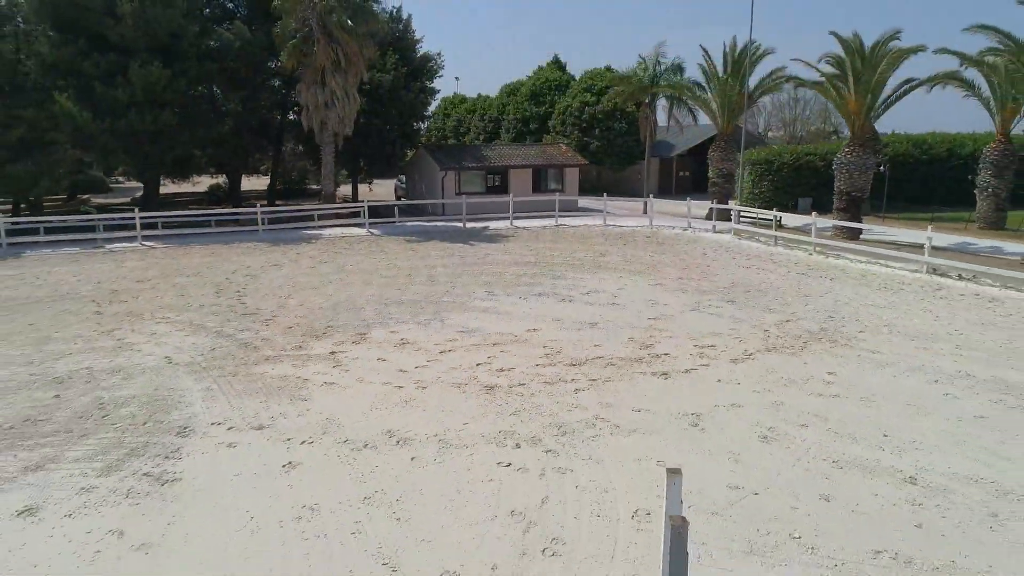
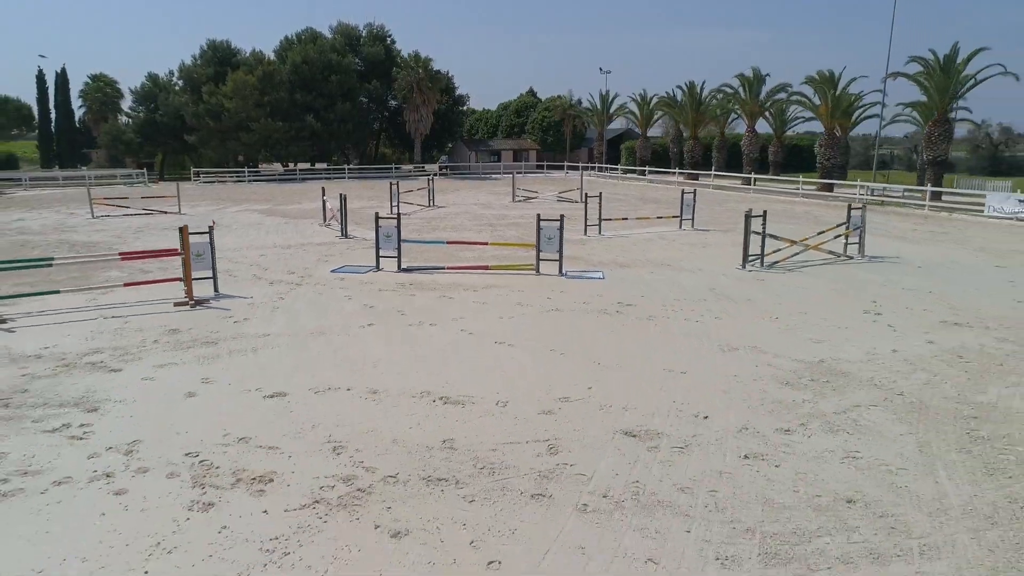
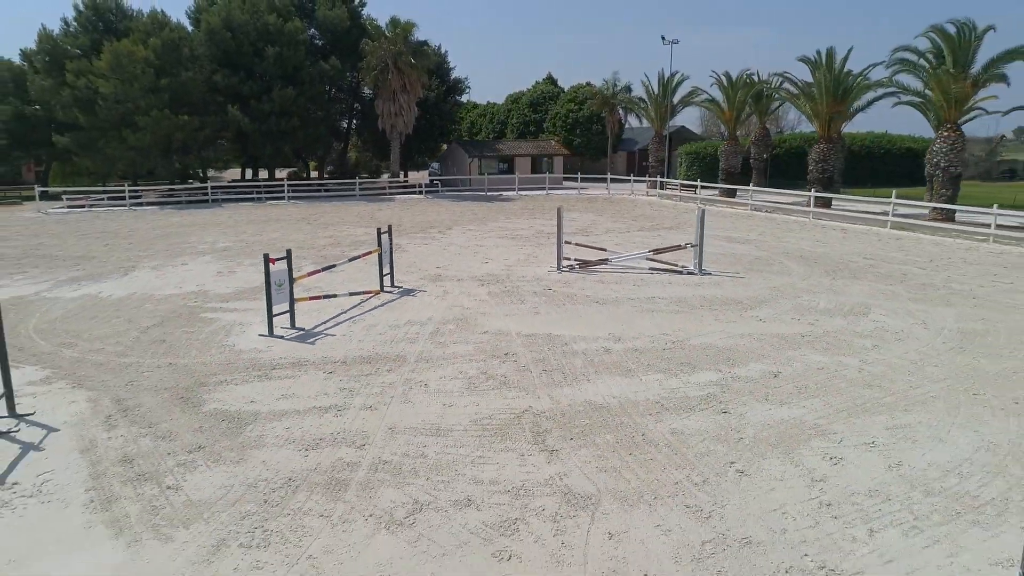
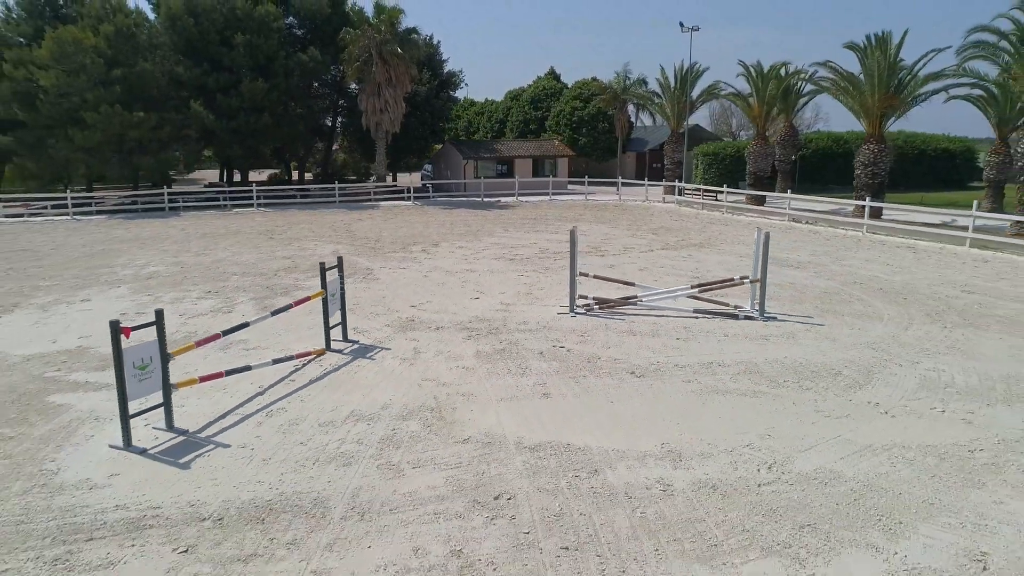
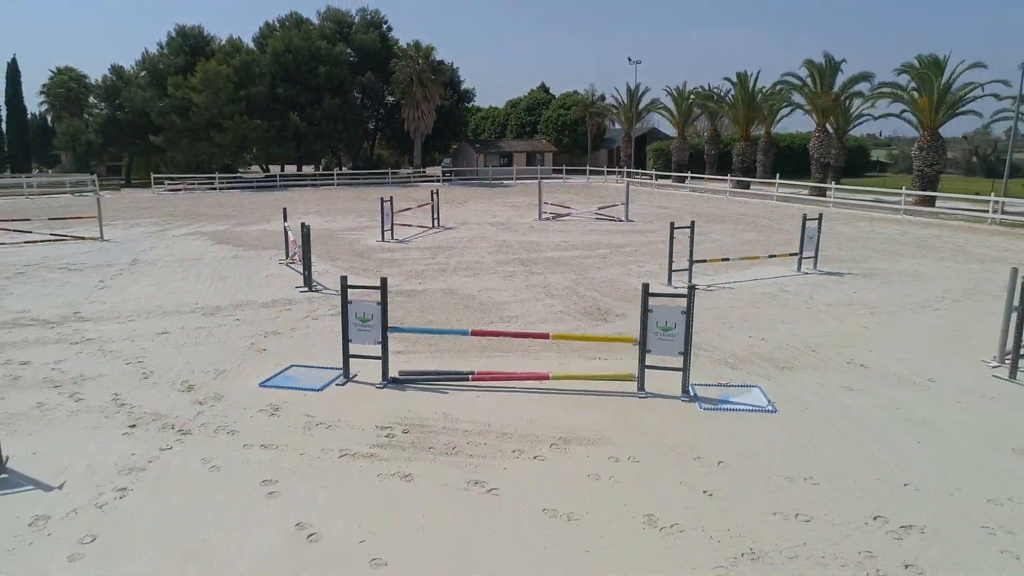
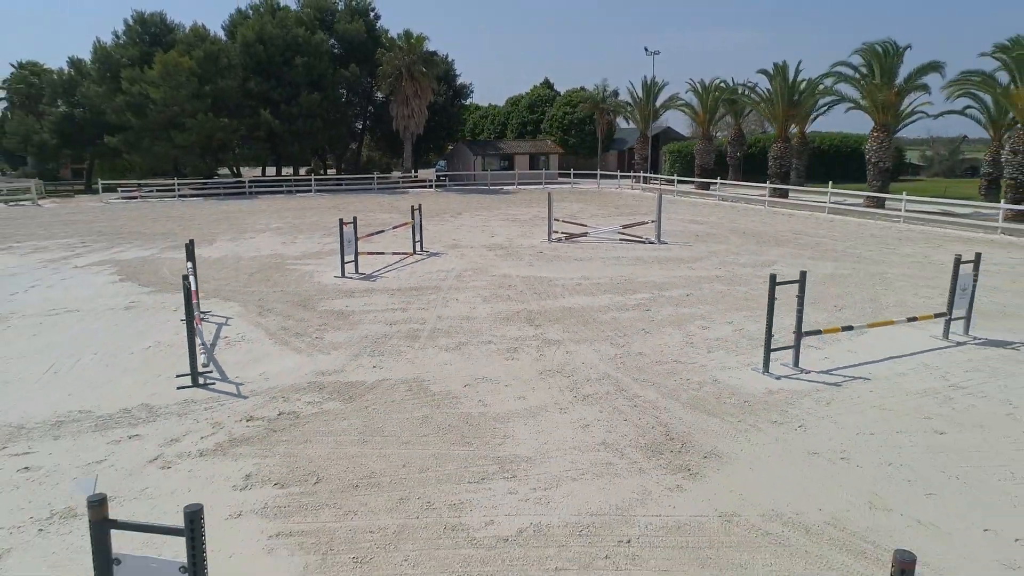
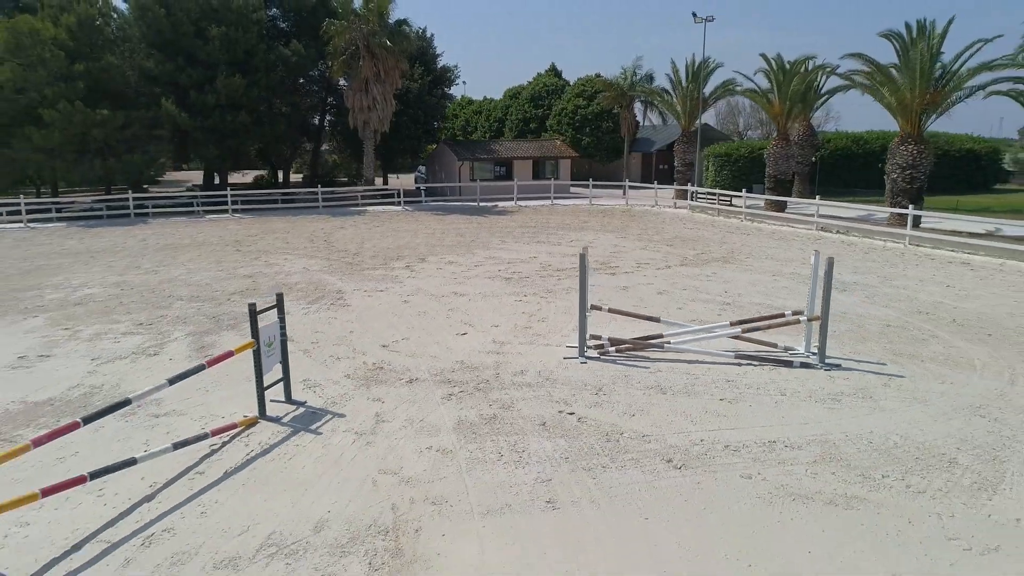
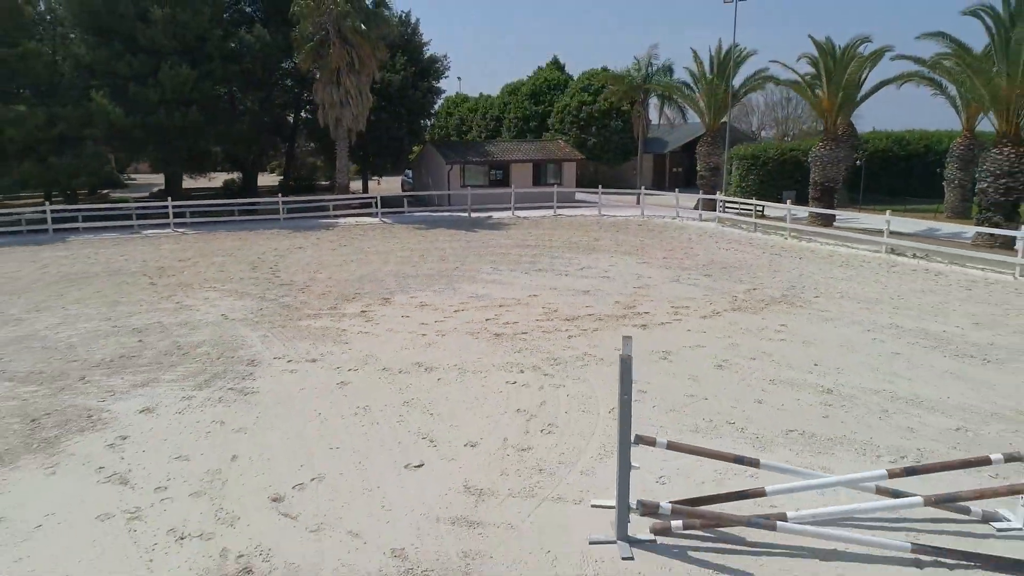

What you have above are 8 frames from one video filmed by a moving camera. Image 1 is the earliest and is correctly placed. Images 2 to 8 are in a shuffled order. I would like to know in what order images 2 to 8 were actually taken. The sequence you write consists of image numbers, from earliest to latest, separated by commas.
8, 7, 4, 3, 6, 5, 2
